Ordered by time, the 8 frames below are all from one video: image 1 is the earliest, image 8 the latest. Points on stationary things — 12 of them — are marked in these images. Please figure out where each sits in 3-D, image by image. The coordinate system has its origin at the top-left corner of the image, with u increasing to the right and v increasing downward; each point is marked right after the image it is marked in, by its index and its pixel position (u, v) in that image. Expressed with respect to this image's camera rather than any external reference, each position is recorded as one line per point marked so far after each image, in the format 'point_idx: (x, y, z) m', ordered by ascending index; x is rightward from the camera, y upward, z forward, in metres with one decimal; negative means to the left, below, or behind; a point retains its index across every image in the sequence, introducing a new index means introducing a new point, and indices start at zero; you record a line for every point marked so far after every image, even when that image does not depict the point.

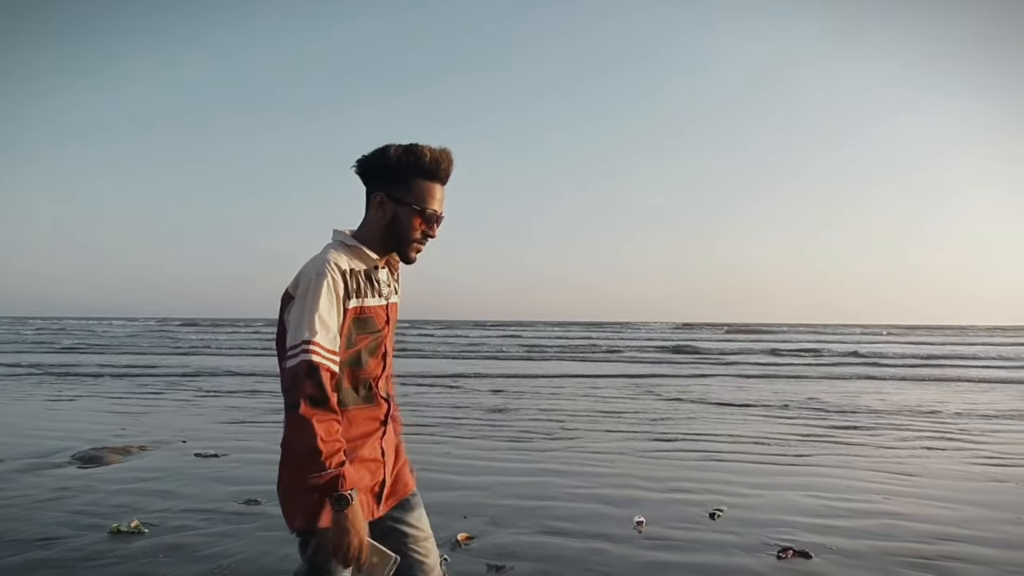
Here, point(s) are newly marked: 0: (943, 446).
0: (+5.5, -2.1, +9.3) m
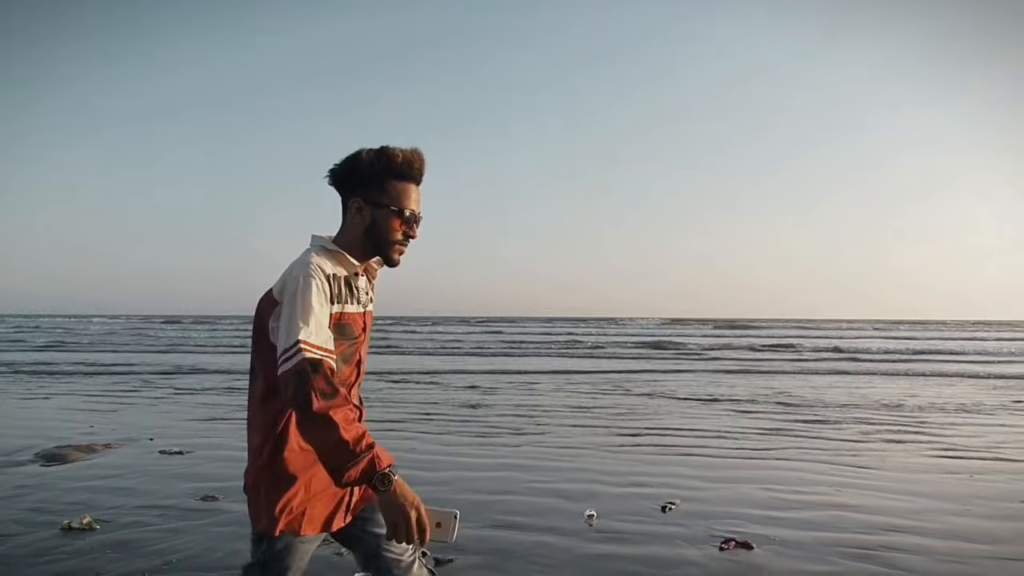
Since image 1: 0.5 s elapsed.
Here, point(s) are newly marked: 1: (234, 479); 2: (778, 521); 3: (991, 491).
0: (+5.1, -2.0, +9.5) m
1: (-2.6, -1.8, +6.7) m
2: (+2.0, -1.7, +5.4) m
3: (+4.4, -1.8, +6.6) m
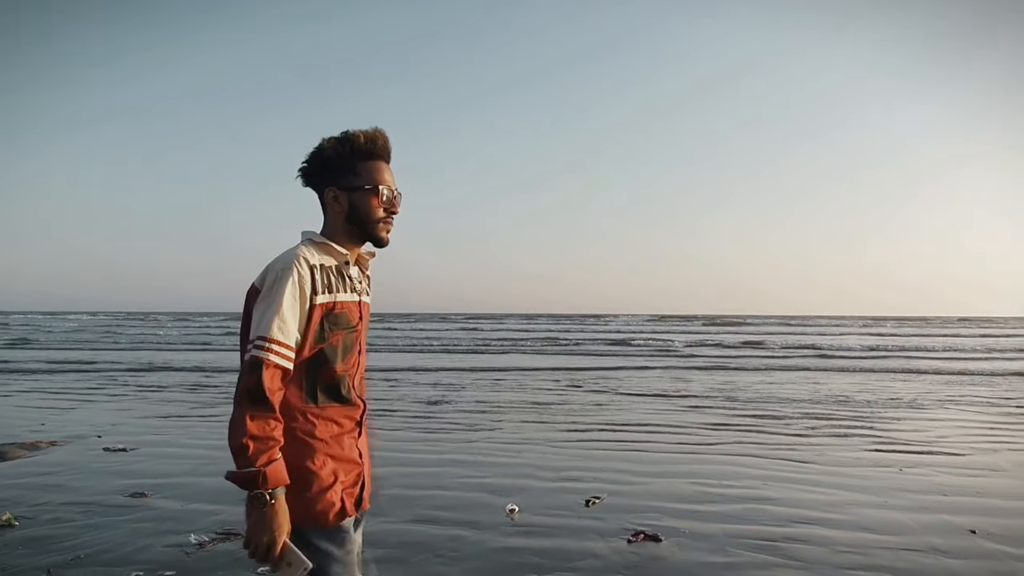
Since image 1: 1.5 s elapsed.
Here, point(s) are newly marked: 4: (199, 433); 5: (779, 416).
0: (+4.4, -2.0, +9.6) m
1: (-3.2, -1.7, +6.7) m
2: (+1.4, -1.7, +5.5) m
3: (+3.8, -1.8, +6.8) m
4: (-4.2, -1.9, +9.5) m
5: (+4.0, -2.0, +10.9) m
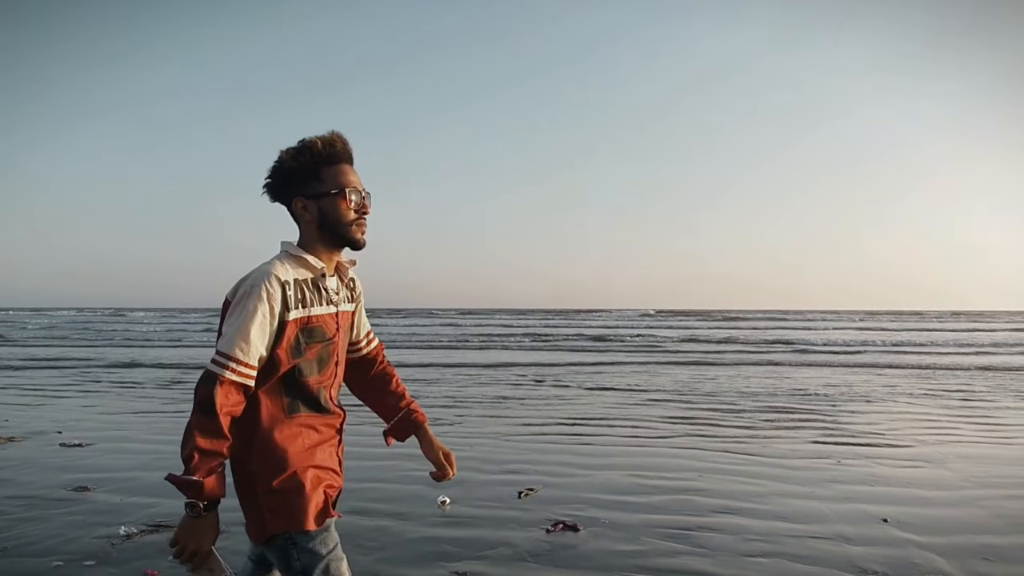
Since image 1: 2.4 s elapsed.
0: (+3.9, -1.9, +9.8) m
1: (-3.7, -1.7, +6.8) m
2: (+0.9, -1.7, +5.6) m
3: (+3.2, -1.8, +6.9) m
4: (-4.8, -1.9, +9.6) m
5: (+3.4, -1.9, +11.1) m
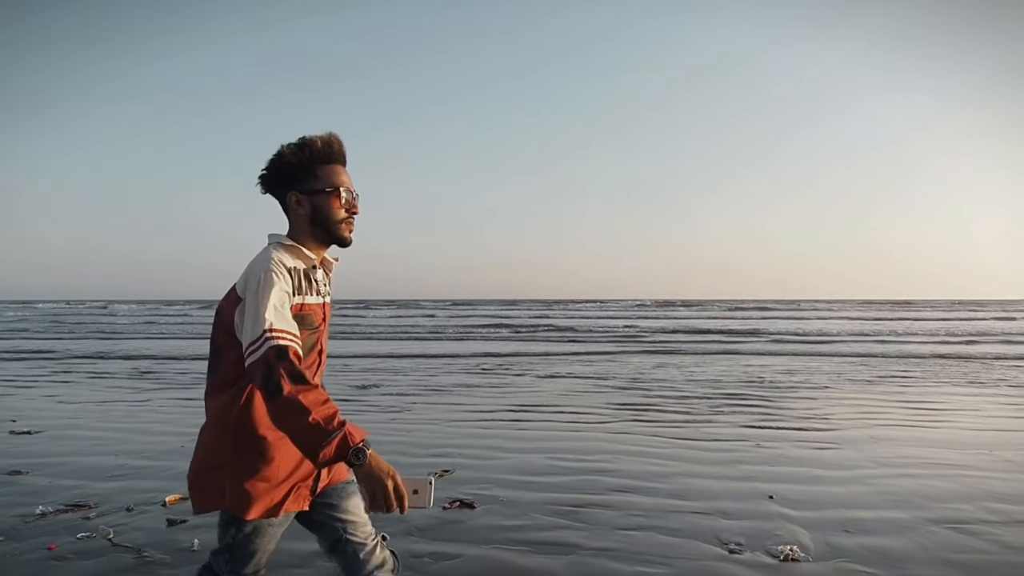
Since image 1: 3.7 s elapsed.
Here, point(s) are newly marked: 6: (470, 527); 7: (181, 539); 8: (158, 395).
0: (+3.1, -1.8, +10.1) m
1: (-4.5, -1.6, +7.1) m
2: (+0.1, -1.6, +5.9) m
3: (+2.5, -1.7, +7.2) m
4: (-5.6, -1.8, +9.9) m
5: (+2.7, -1.7, +11.4) m
6: (-0.3, -1.6, +4.7) m
7: (-2.0, -1.5, +4.4) m
8: (-6.4, -1.9, +12.8) m
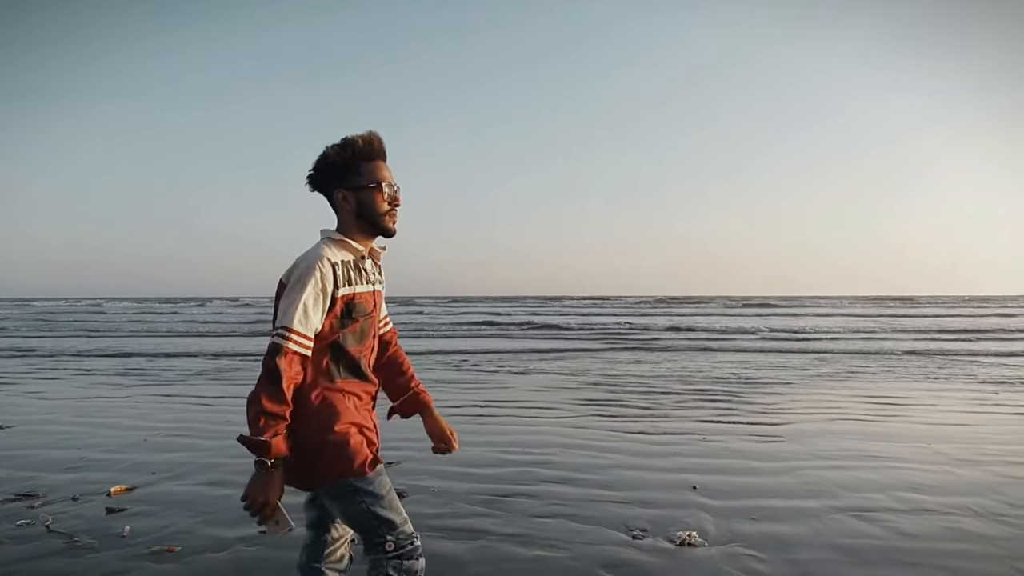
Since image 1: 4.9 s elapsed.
0: (+2.6, -1.7, +10.3) m
1: (-5.0, -1.6, +7.3) m
2: (-0.4, -1.6, +6.1) m
3: (+2.0, -1.7, +7.4) m
4: (-6.1, -1.7, +10.1) m
5: (+2.2, -1.7, +11.6) m
6: (-0.8, -1.6, +5.0) m
7: (-2.6, -1.5, +4.7) m
8: (-6.9, -1.9, +13.1) m
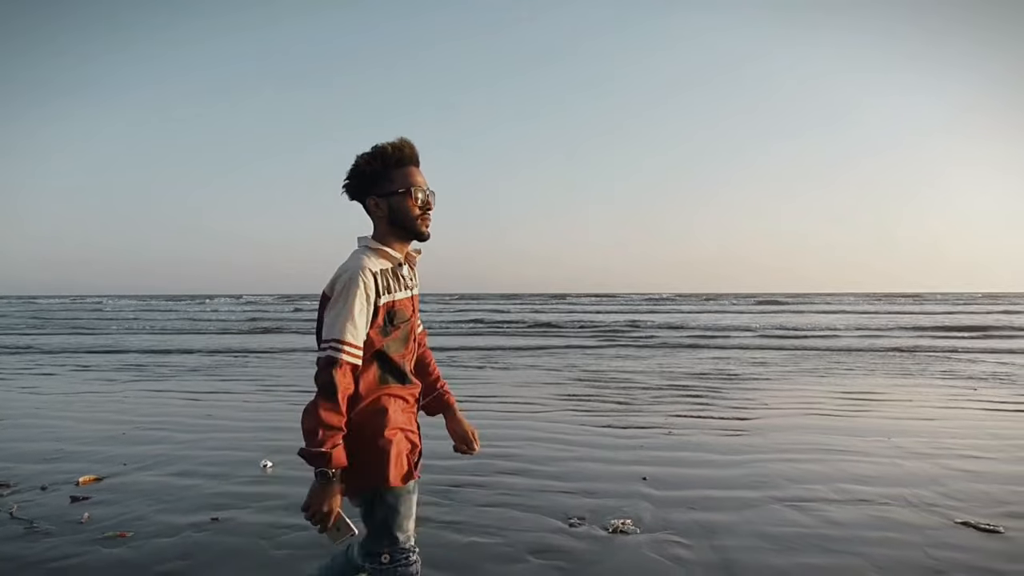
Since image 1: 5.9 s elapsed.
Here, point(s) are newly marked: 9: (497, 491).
0: (+2.3, -1.7, +10.5) m
1: (-5.3, -1.6, +7.6) m
2: (-0.8, -1.6, +6.3) m
3: (+1.6, -1.6, +7.6) m
4: (-6.4, -1.7, +10.4) m
5: (+1.9, -1.7, +11.8) m
6: (-1.2, -1.5, +5.1) m
7: (-3.0, -1.5, +4.9) m
8: (-7.2, -1.8, +13.3) m
9: (-0.1, -1.5, +5.5) m
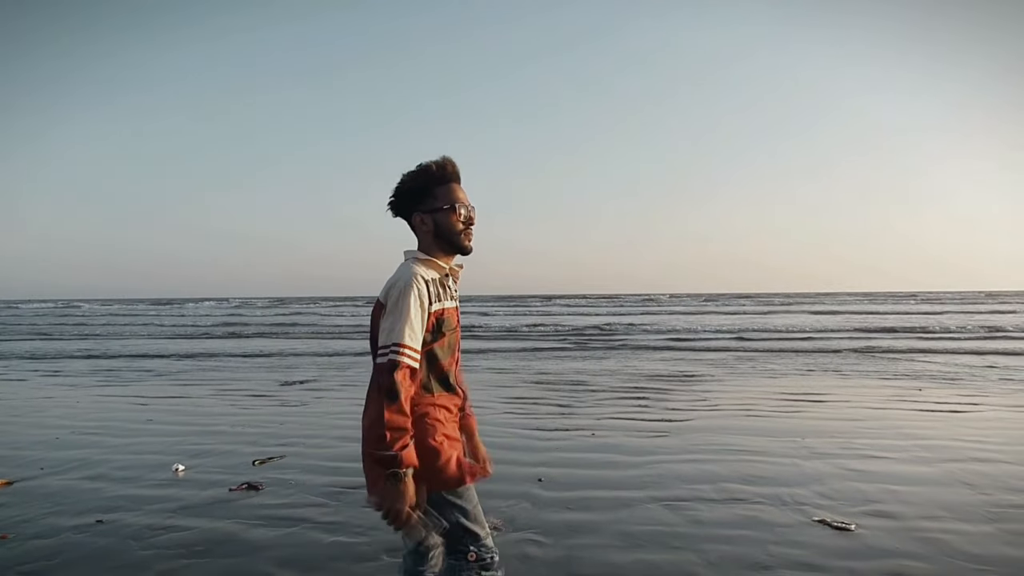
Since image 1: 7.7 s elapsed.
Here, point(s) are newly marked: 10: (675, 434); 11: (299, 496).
0: (+1.5, -1.7, +10.6) m
1: (-6.2, -1.7, +7.7) m
2: (-1.6, -1.6, +6.5) m
3: (+0.8, -1.7, +7.7) m
4: (-7.2, -1.8, +10.5) m
5: (+1.0, -1.7, +11.9) m
6: (-2.0, -1.6, +5.3) m
7: (-3.8, -1.6, +5.1) m
8: (-8.0, -1.9, +13.5) m
9: (-0.9, -1.6, +5.6) m
10: (+1.9, -1.7, +8.3) m
11: (-1.6, -1.6, +5.6) m
